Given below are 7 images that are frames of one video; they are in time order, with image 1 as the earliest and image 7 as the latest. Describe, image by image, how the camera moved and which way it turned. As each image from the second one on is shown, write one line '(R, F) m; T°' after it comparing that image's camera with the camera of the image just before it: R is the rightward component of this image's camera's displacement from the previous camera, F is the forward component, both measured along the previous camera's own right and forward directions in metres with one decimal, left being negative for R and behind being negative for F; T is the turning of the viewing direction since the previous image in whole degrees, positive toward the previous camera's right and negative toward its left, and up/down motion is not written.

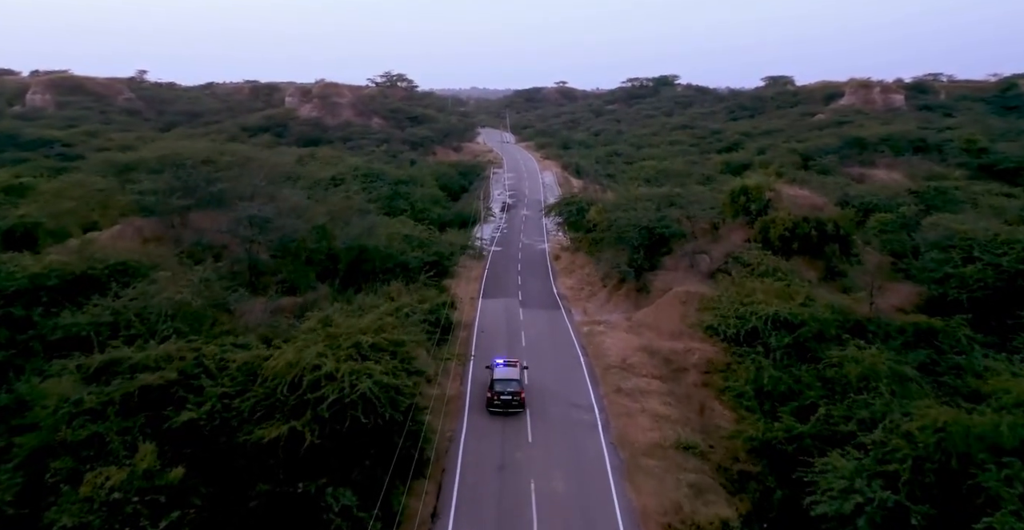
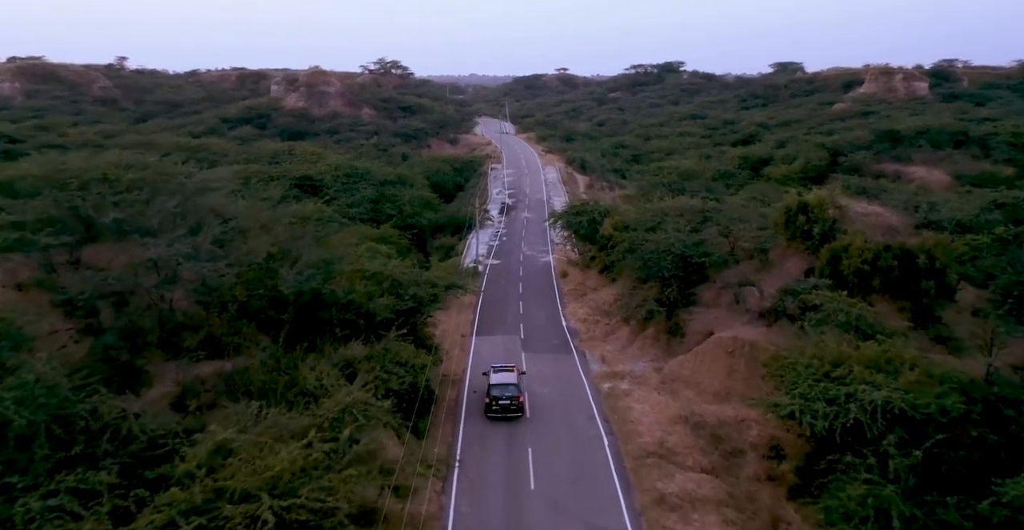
(0.0, +7.3) m; 0°
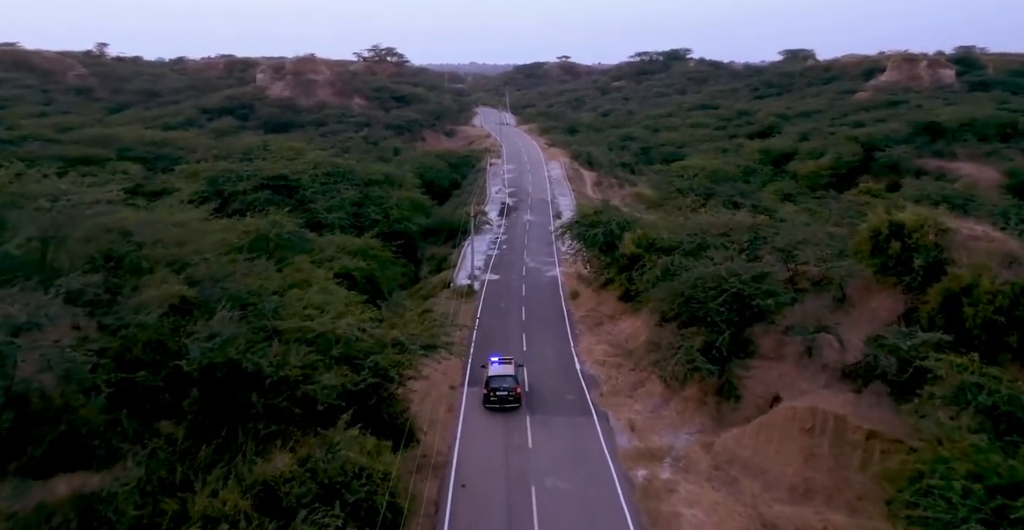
(0.0, +7.0) m; 0°
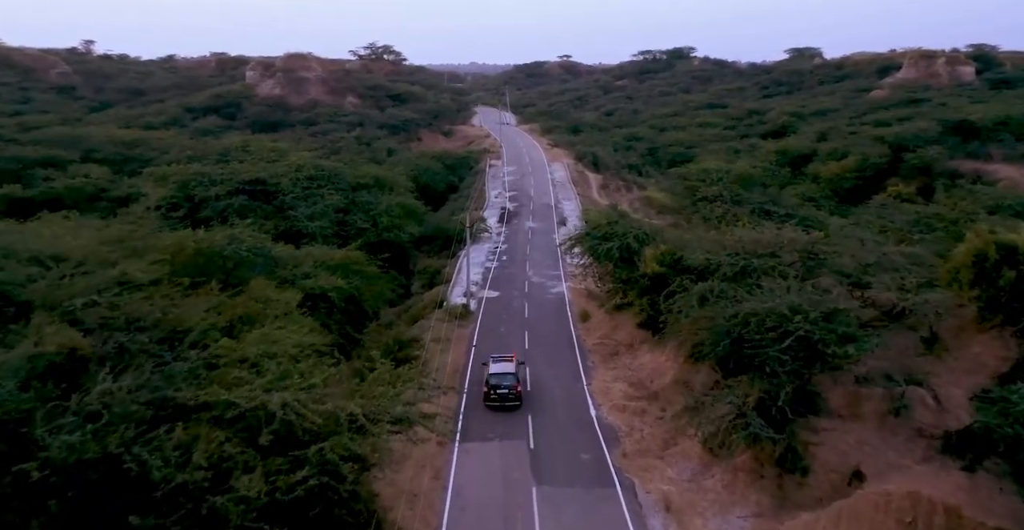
(0.0, +4.9) m; 0°
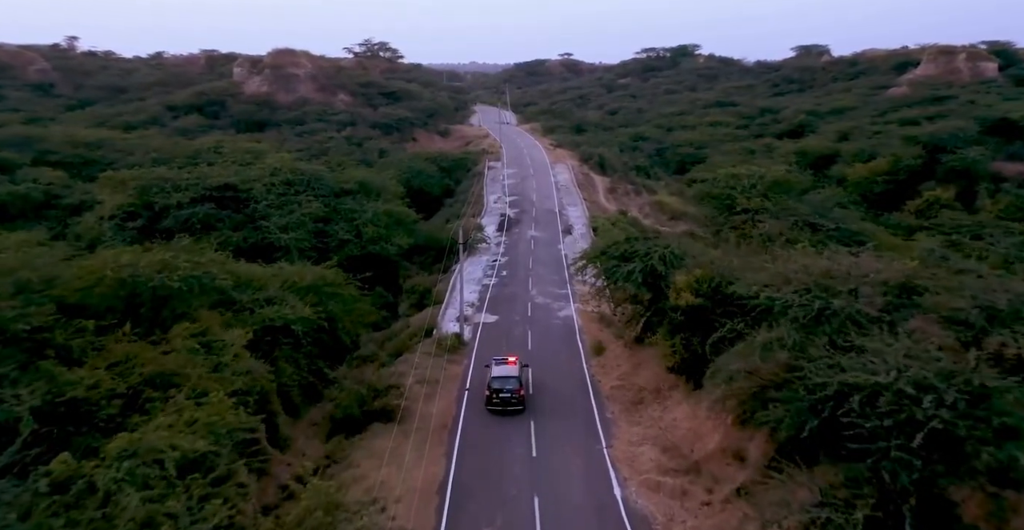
(0.0, +5.3) m; 0°
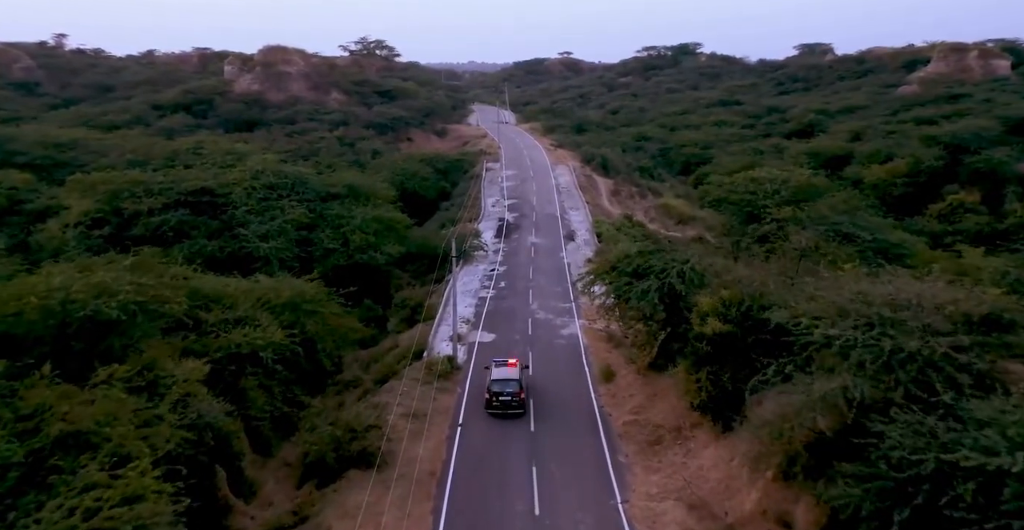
(0.0, +3.1) m; 0°
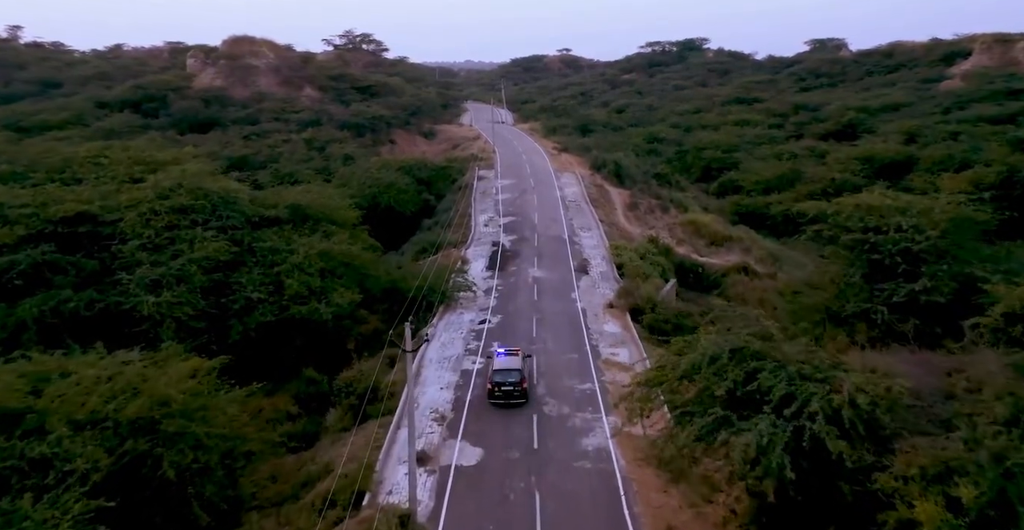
(+0.1, +11.1) m; 0°
